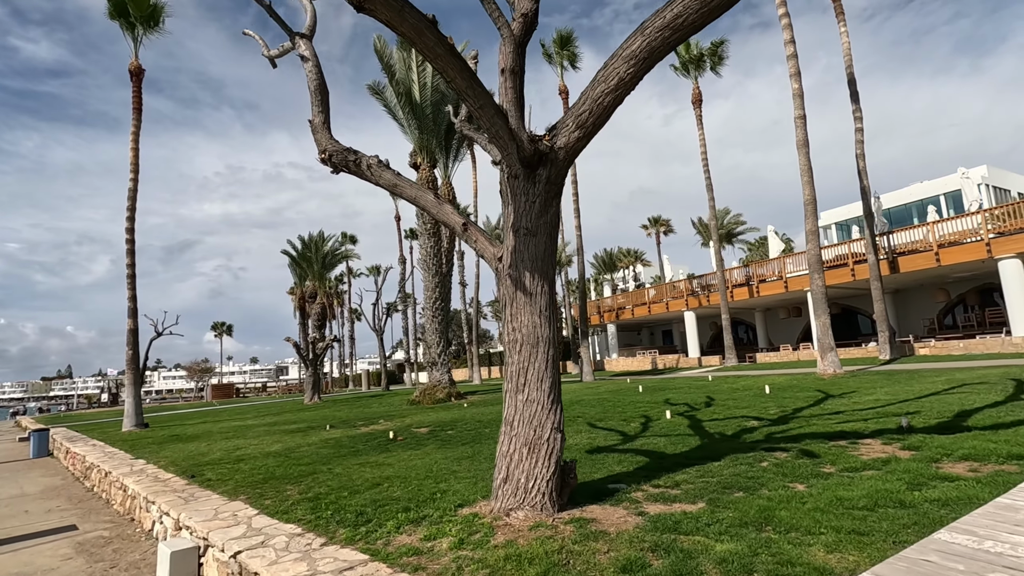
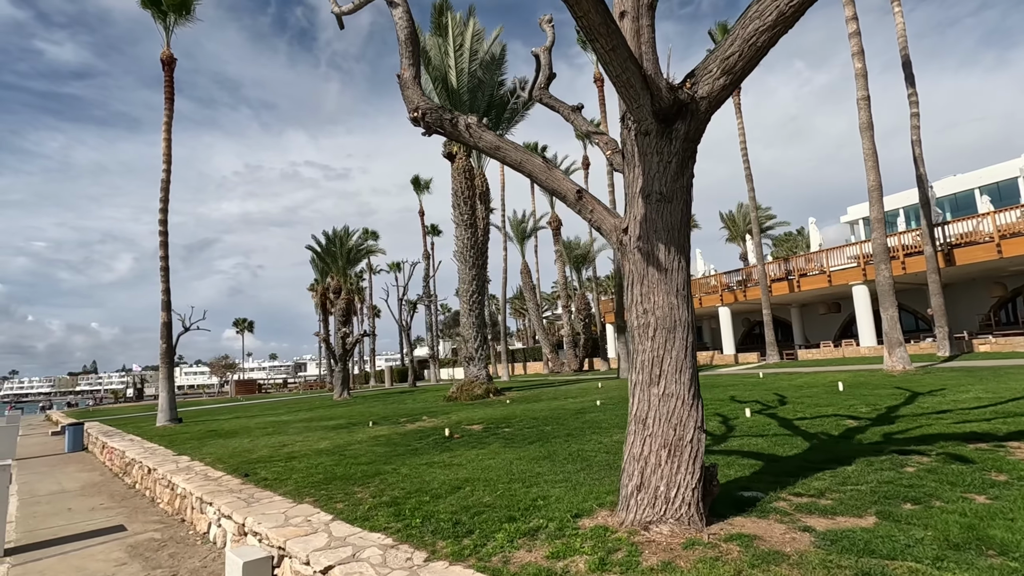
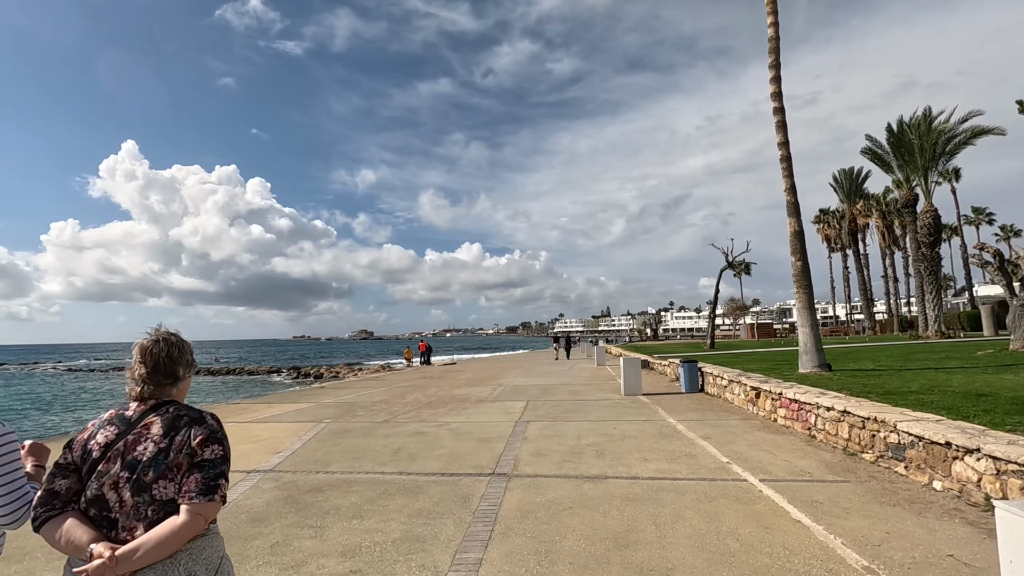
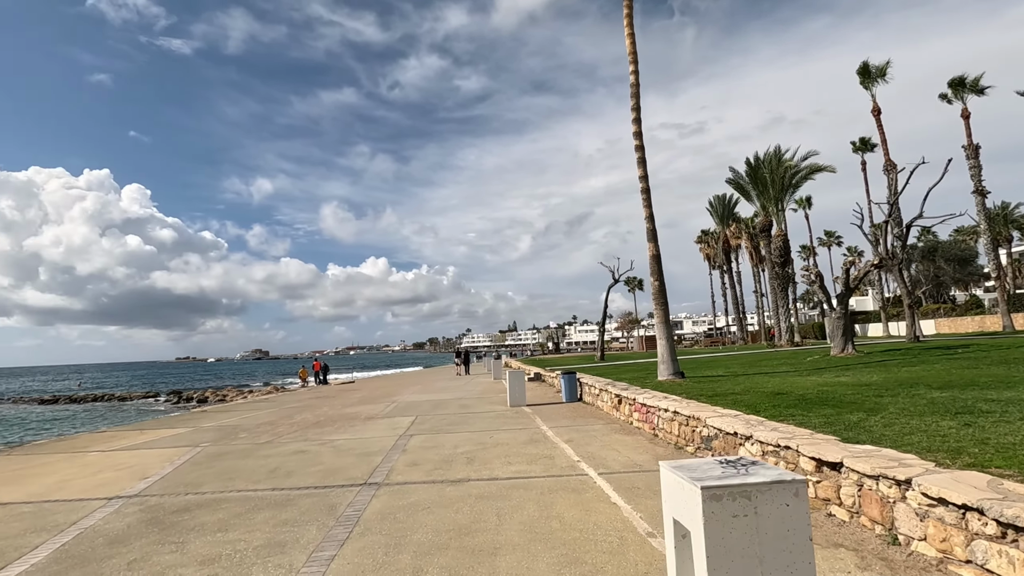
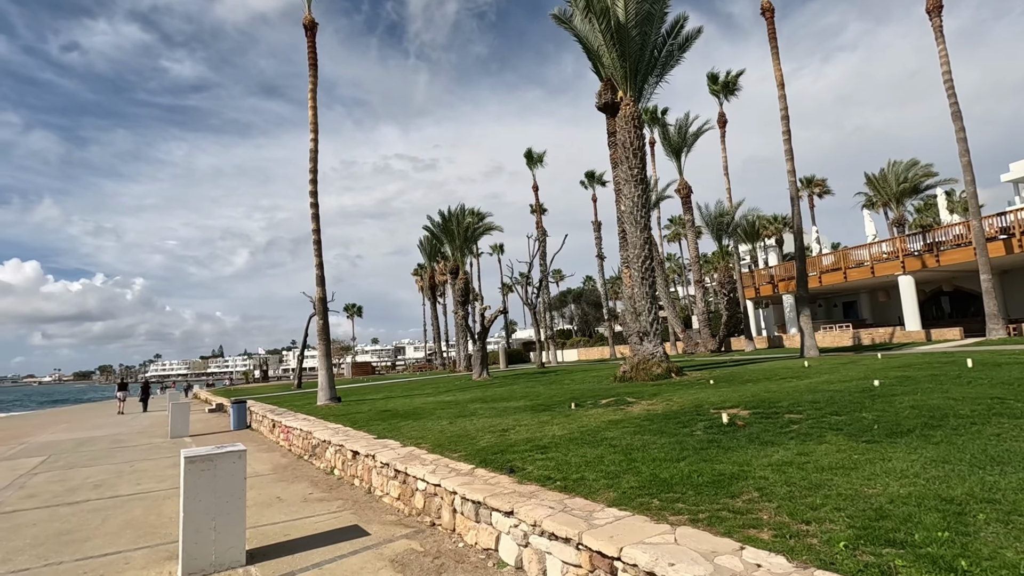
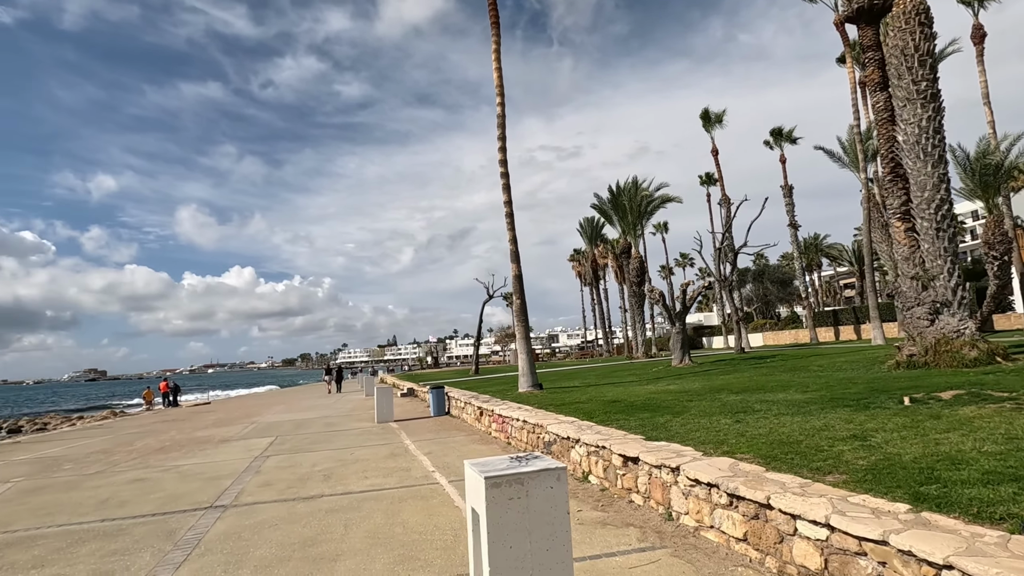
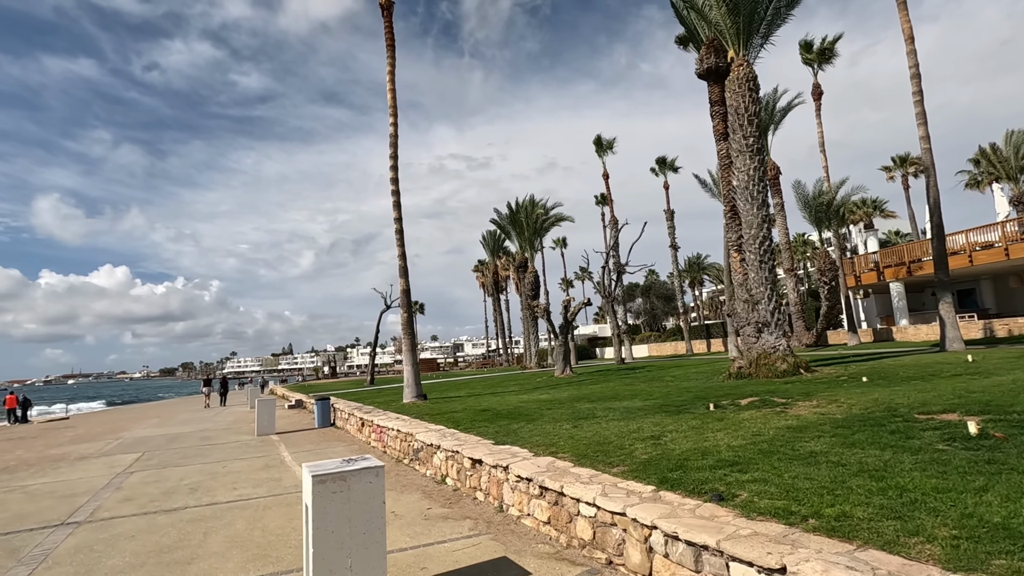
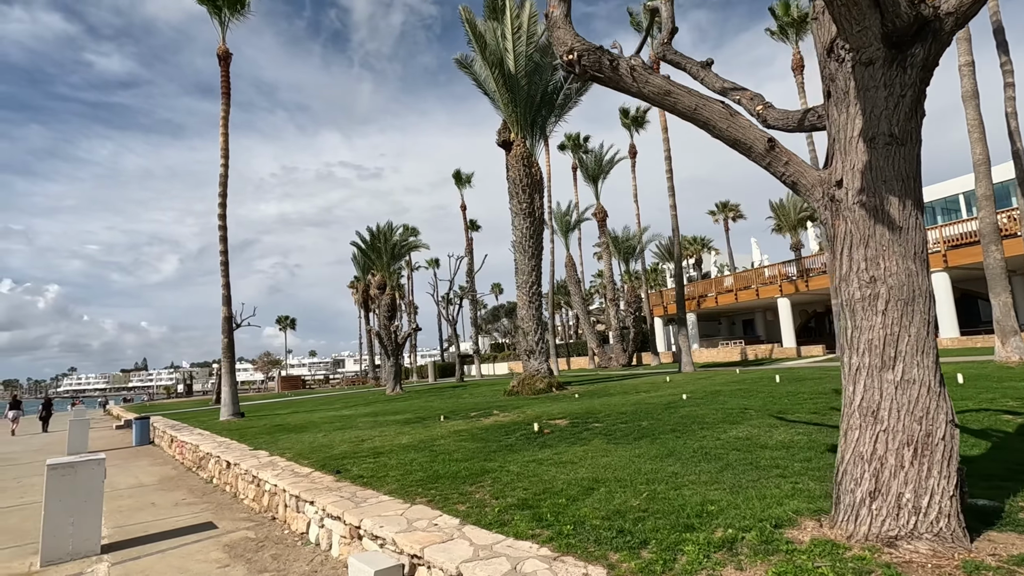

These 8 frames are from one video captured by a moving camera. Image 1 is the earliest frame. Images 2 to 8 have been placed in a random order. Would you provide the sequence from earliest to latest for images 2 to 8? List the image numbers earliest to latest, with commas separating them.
2, 8, 5, 7, 6, 4, 3
